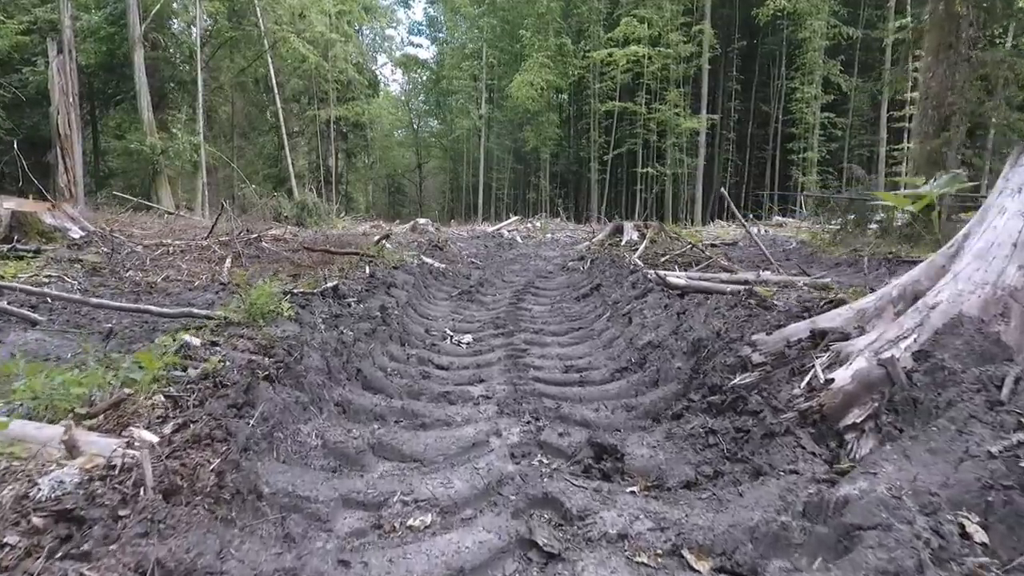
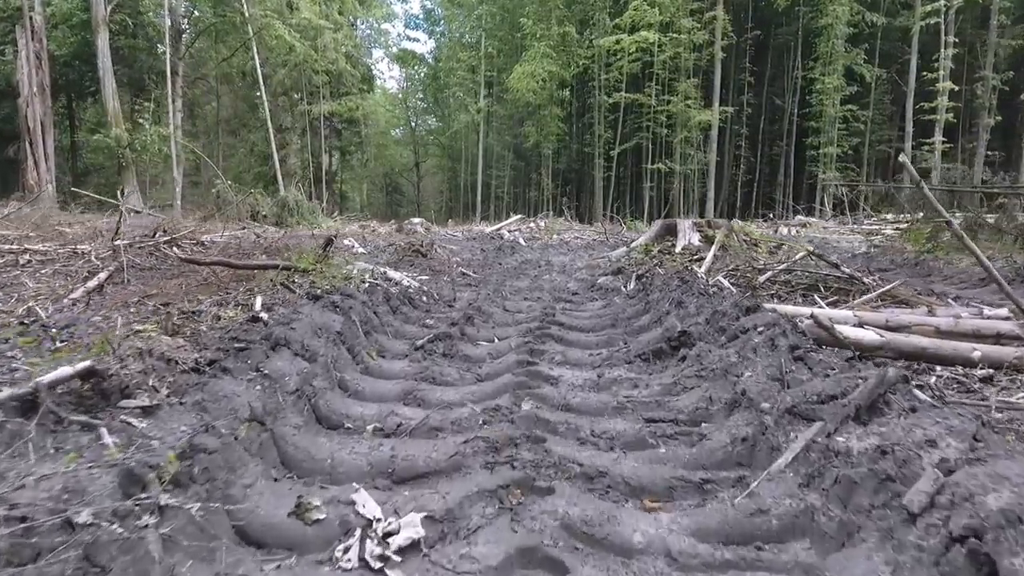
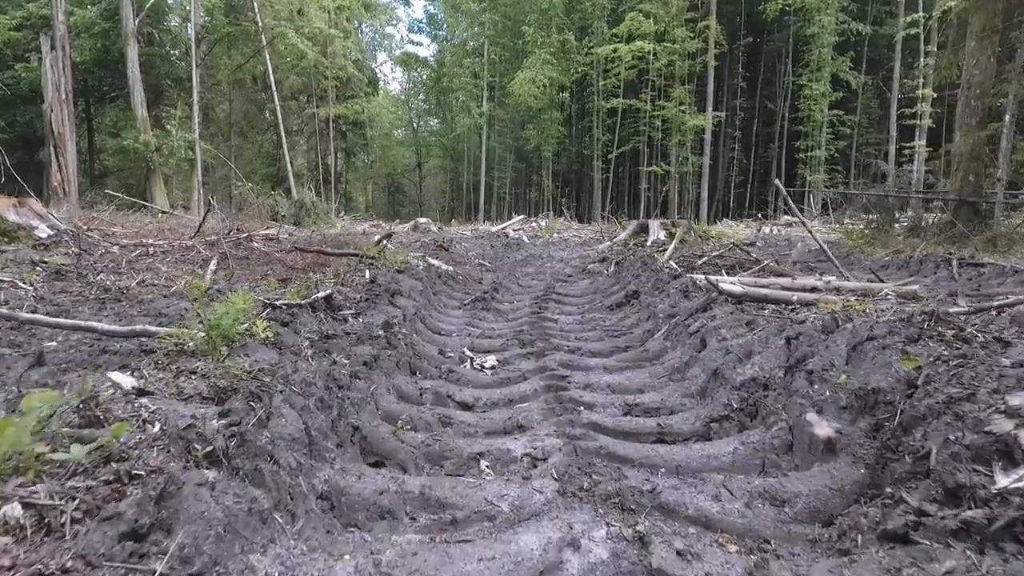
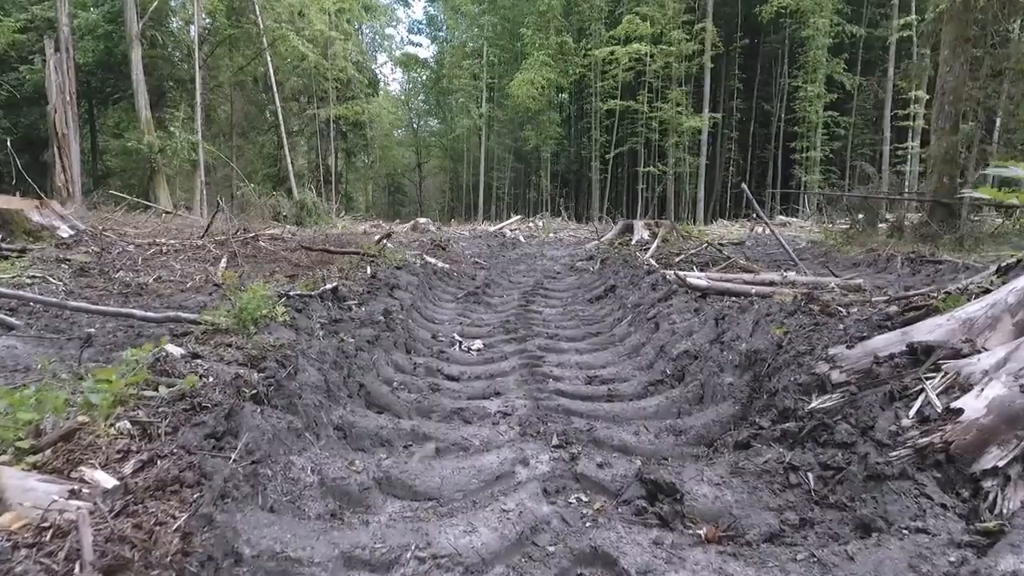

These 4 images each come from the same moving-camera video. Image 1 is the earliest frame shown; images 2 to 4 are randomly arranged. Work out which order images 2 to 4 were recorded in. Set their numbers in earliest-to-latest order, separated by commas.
4, 3, 2
